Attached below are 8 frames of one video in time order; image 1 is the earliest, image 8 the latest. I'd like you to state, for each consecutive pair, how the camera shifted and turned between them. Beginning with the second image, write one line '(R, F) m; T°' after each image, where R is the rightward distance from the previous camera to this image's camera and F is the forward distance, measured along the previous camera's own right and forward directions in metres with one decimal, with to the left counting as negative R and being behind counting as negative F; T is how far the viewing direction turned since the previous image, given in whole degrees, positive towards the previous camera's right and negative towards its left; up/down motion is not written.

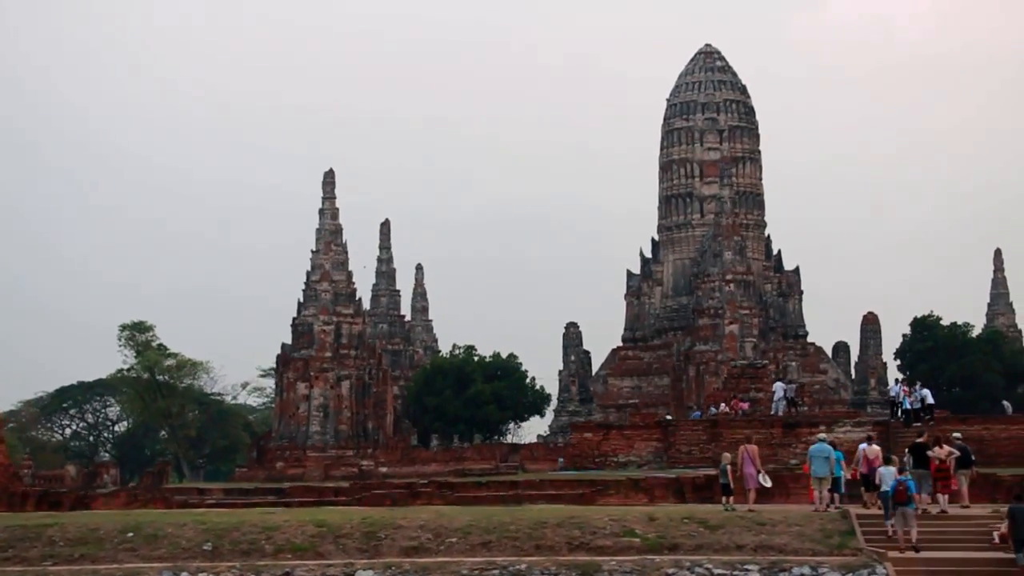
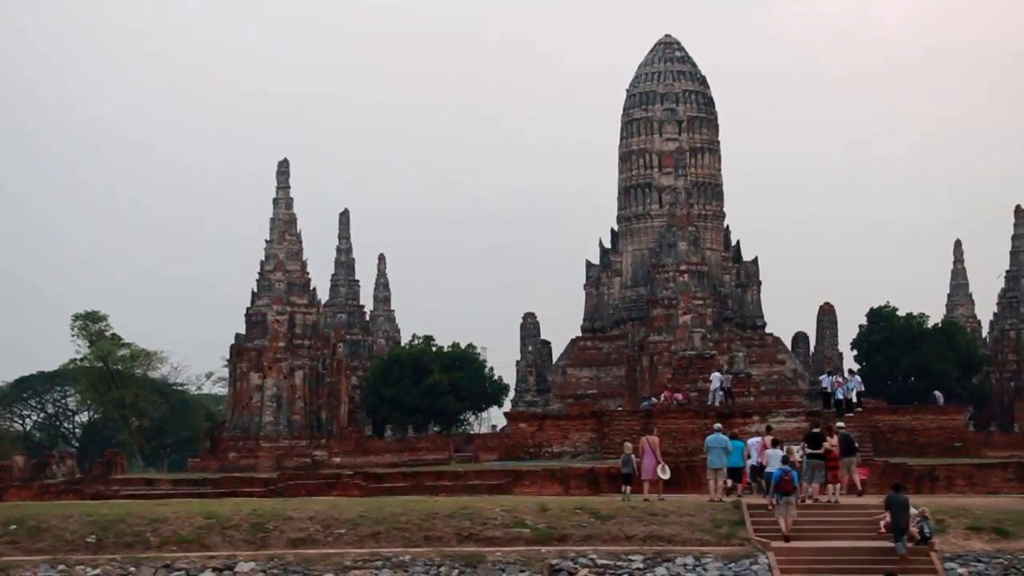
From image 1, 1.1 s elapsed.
(+1.0, 0.0) m; +1°
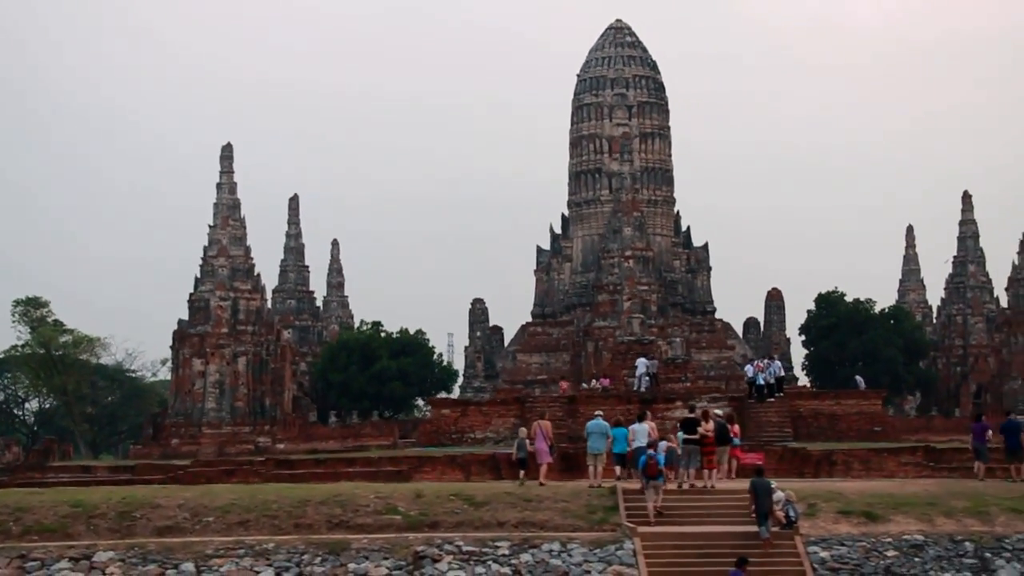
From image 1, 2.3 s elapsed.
(+1.2, +0.1) m; +1°
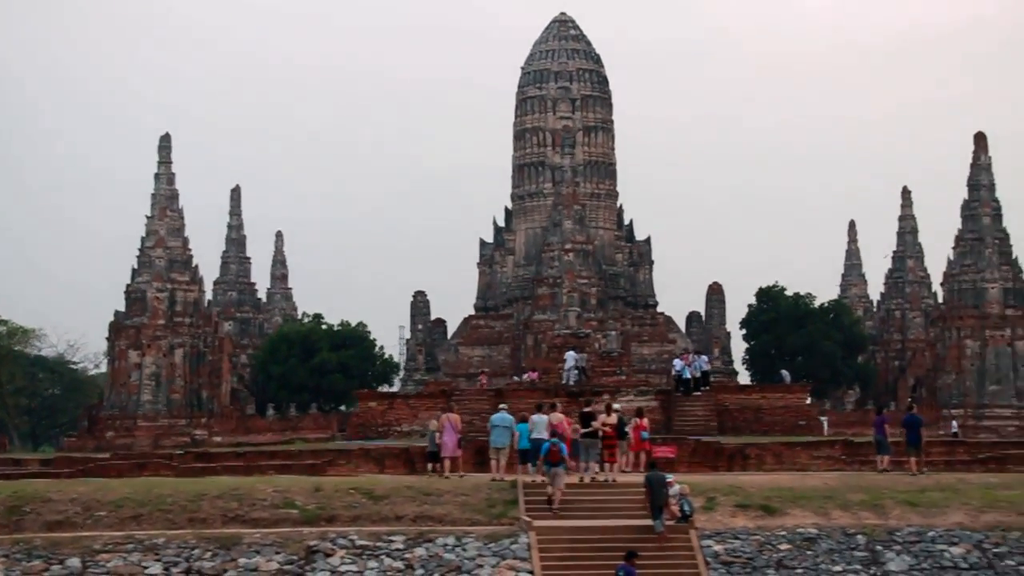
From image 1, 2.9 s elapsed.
(+0.6, +0.1) m; +2°
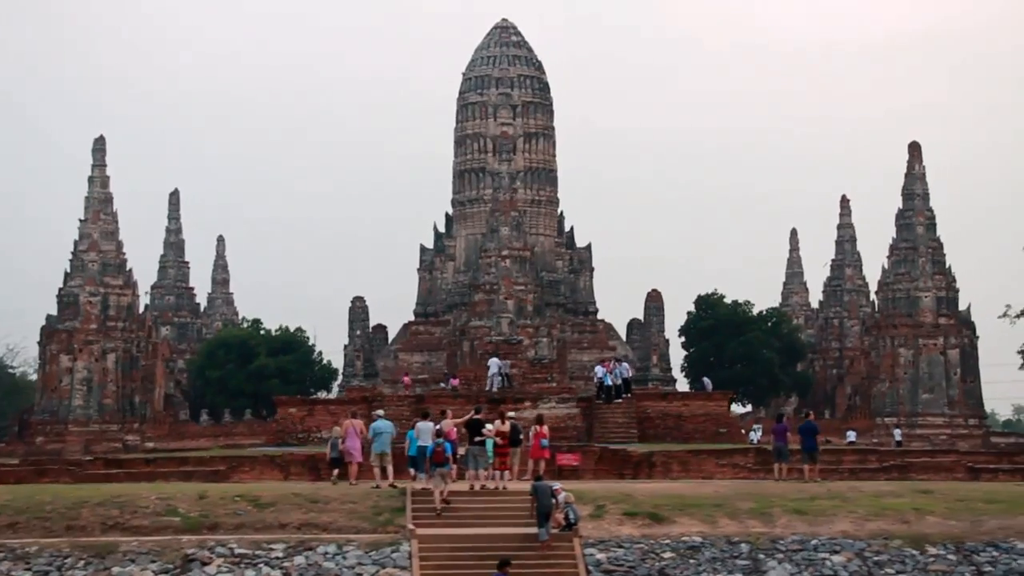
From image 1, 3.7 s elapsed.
(+0.8, +0.1) m; +2°
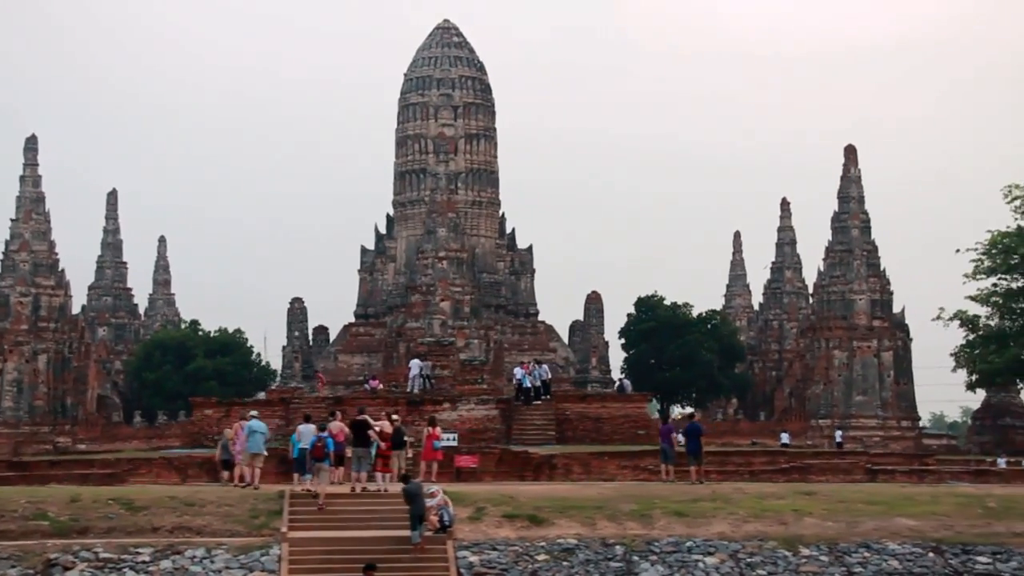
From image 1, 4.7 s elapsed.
(+0.9, +0.1) m; +2°
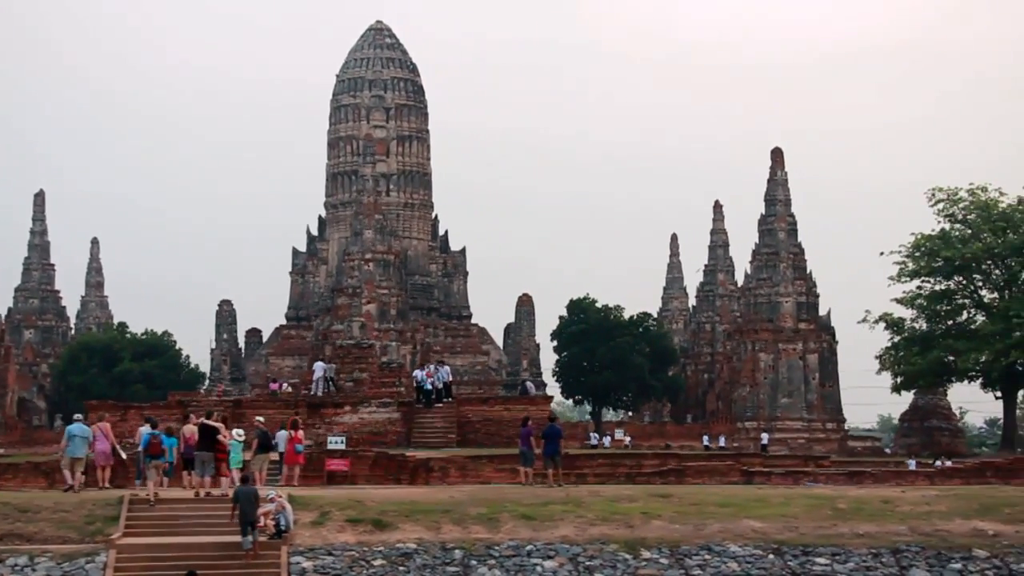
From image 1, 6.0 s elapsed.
(+1.3, +0.3) m; +2°
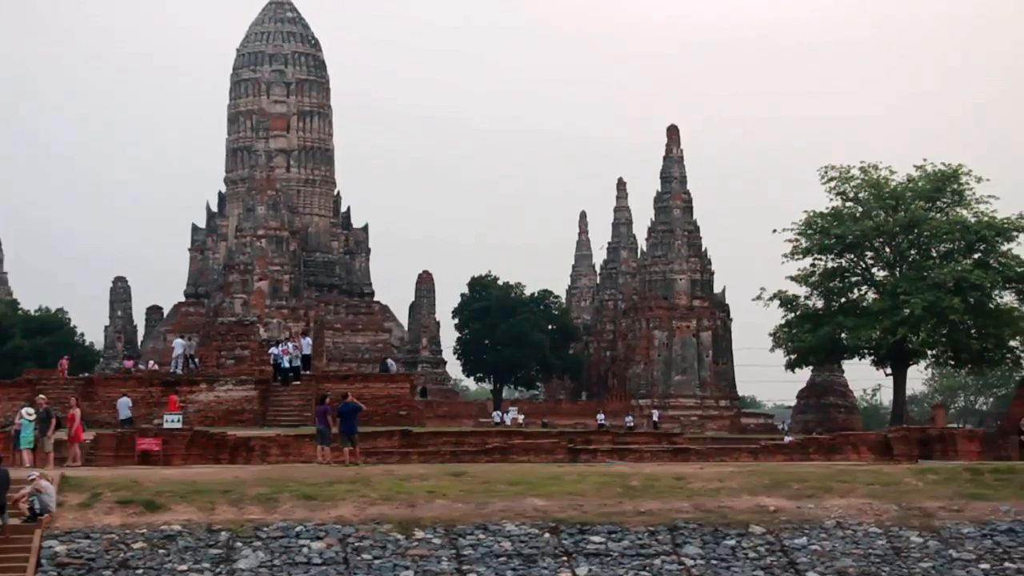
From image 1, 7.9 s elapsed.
(+1.7, +0.5) m; +3°
